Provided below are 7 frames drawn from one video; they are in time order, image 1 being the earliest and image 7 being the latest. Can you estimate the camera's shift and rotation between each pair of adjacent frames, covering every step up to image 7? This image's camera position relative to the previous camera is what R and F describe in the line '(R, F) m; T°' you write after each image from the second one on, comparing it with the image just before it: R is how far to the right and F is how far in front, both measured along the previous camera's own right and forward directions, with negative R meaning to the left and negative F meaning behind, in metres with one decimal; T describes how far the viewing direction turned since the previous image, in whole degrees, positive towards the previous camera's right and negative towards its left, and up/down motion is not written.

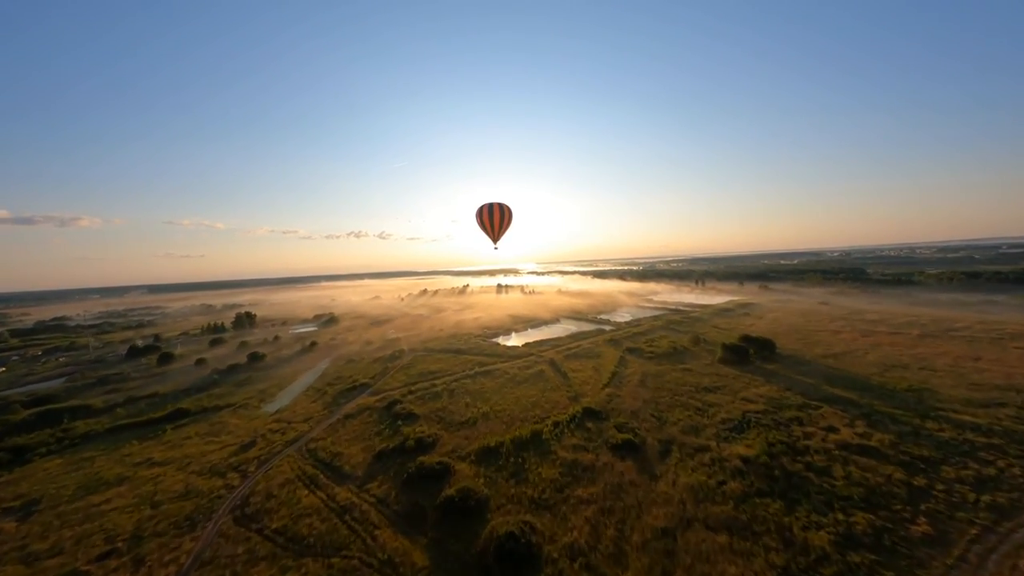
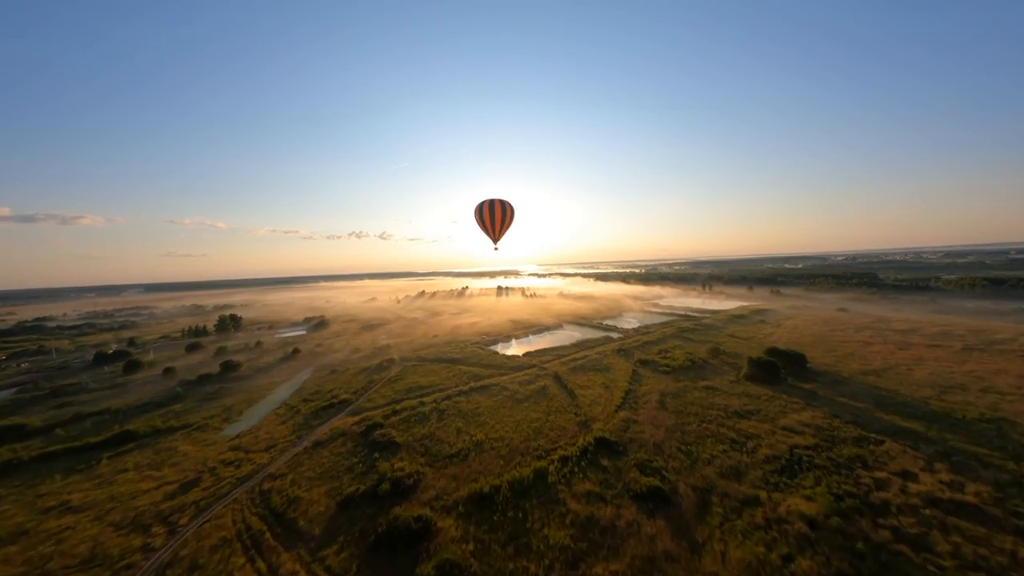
(0.0, +2.5) m; 0°
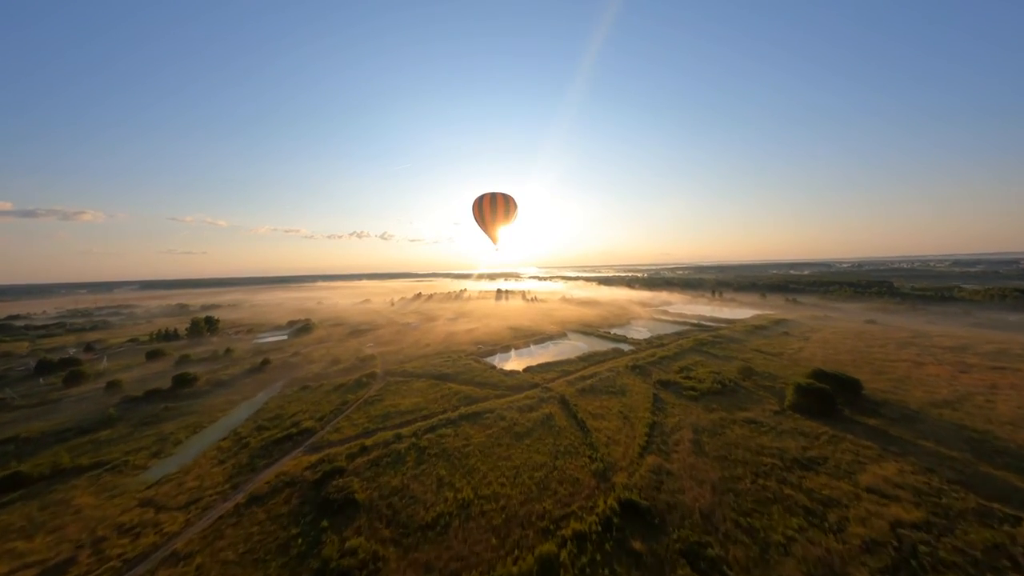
(0.0, +3.4) m; 0°
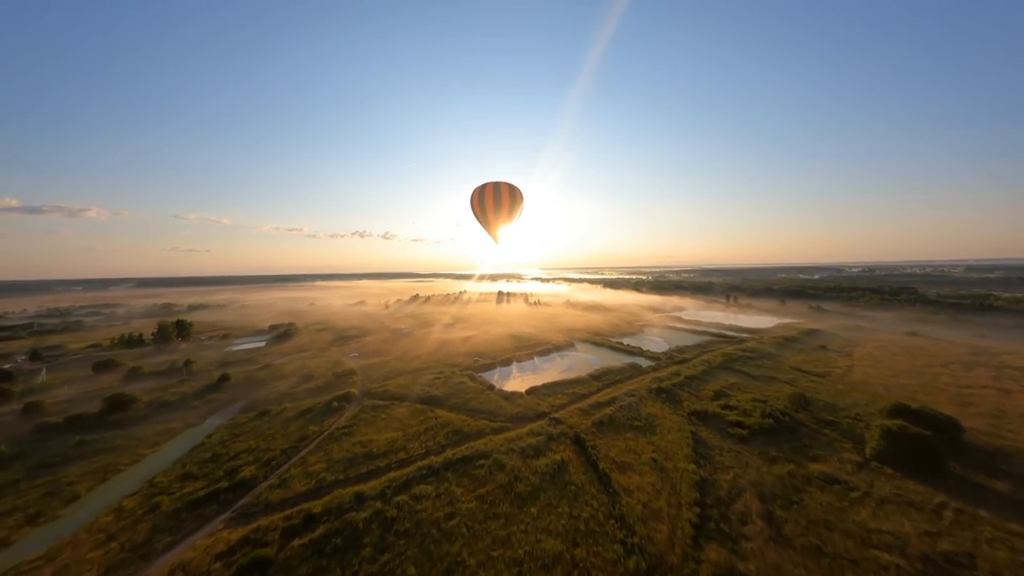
(0.0, +3.8) m; 0°
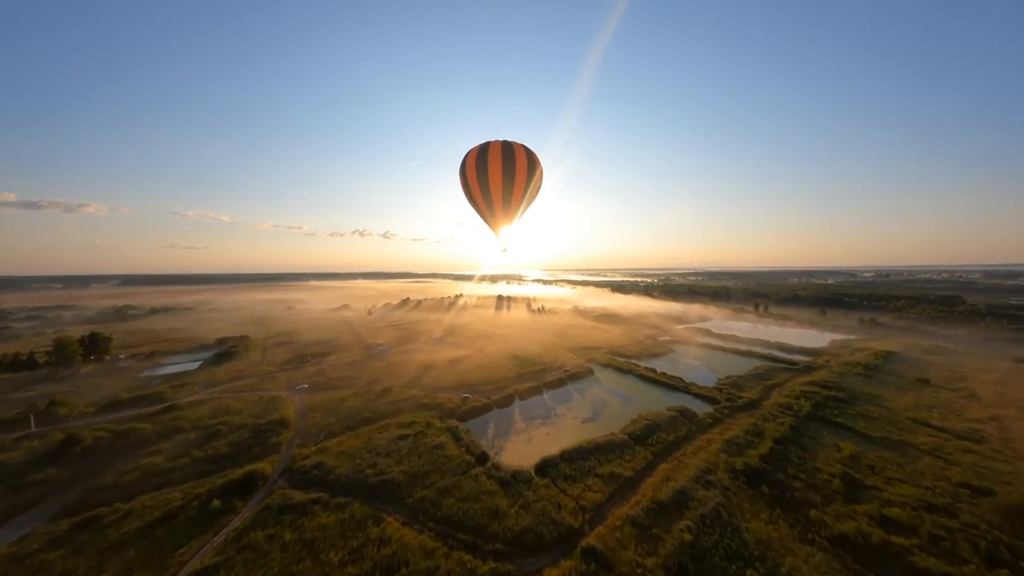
(-0.2, +7.5) m; 0°
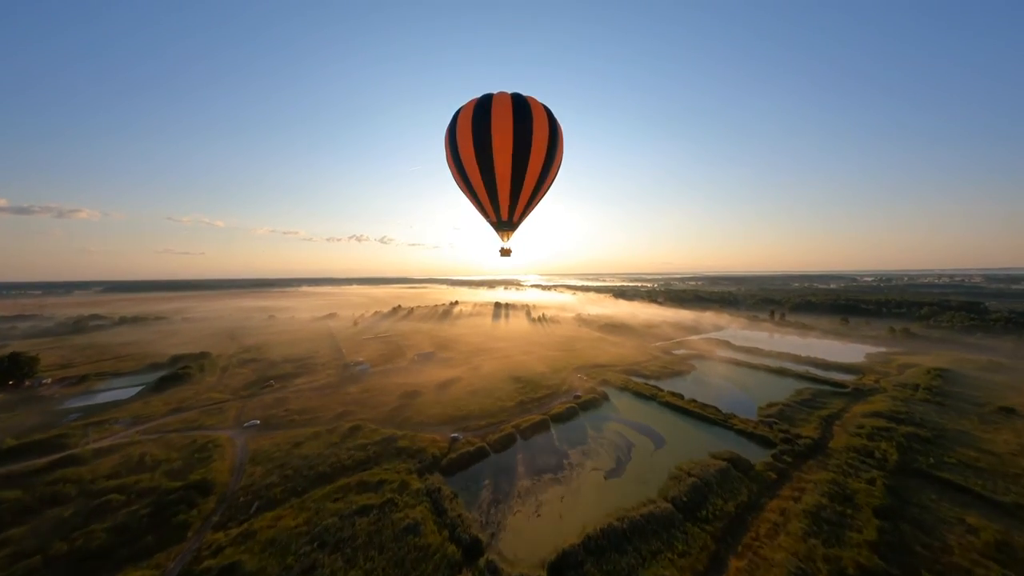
(-0.2, +4.2) m; 0°
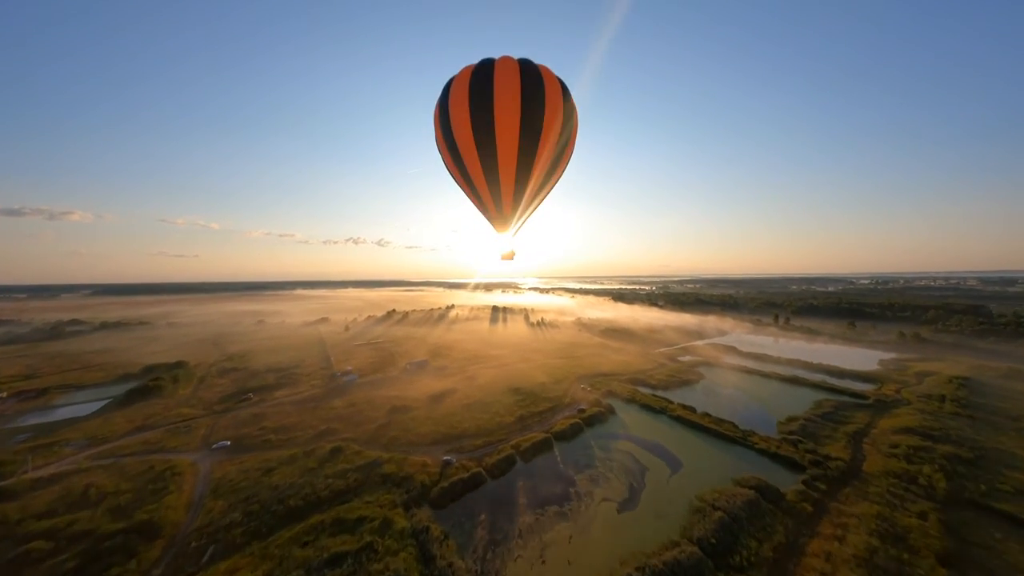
(-0.1, +1.7) m; 0°
